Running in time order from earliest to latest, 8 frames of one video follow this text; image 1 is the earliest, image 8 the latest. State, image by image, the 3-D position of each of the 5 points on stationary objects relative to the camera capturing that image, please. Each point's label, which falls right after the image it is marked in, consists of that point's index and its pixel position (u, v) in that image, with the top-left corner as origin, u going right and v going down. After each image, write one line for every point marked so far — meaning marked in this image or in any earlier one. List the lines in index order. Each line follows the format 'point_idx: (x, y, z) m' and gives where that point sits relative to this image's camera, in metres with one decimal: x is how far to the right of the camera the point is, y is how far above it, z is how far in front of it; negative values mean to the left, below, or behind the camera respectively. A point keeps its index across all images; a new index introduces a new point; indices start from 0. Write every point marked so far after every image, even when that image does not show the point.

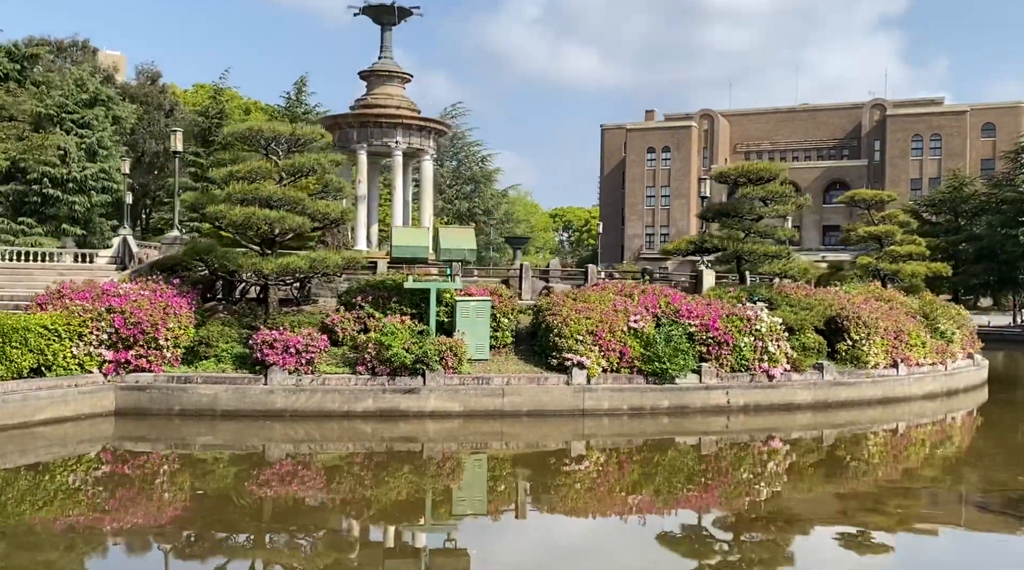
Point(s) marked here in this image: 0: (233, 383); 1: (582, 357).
0: (-5.0, -1.8, +17.8) m
1: (+1.3, -1.4, +19.3) m
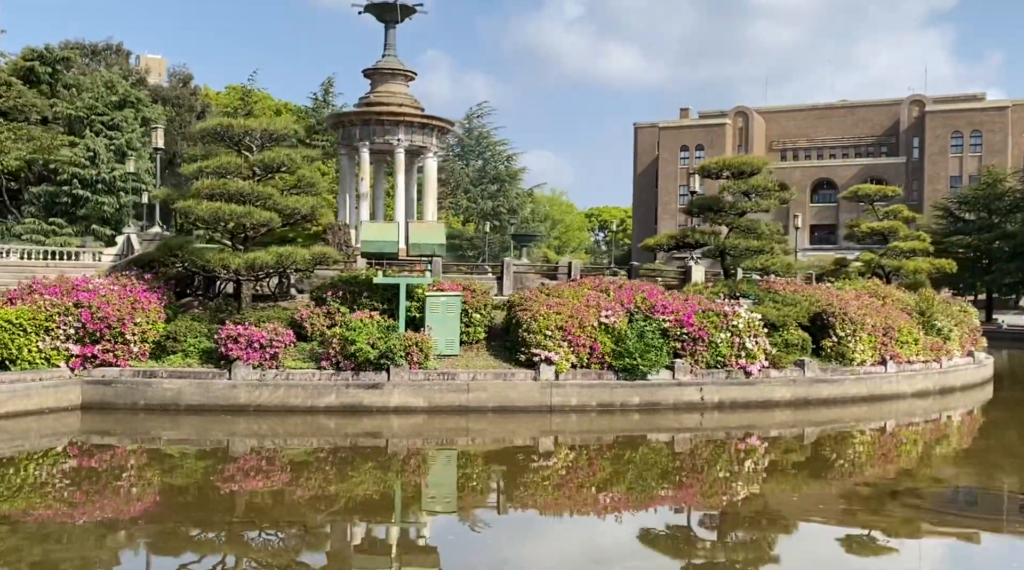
0: (-5.7, -1.7, +17.8) m
1: (+0.7, -1.3, +19.1) m
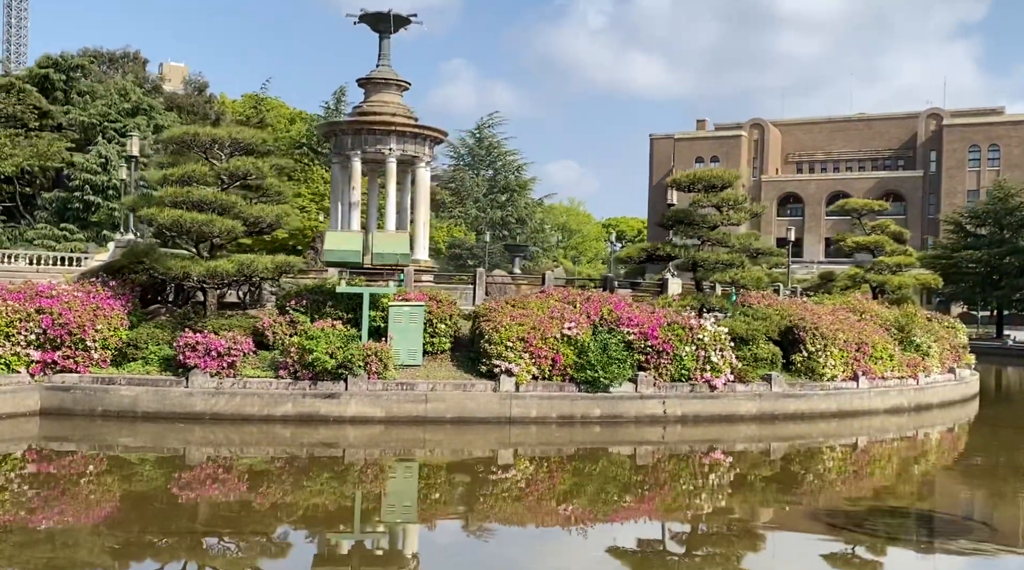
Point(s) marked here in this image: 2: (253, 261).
0: (-6.5, -1.8, +17.9) m
1: (-0.1, -1.5, +19.1) m
2: (-5.1, +0.5, +19.1) m
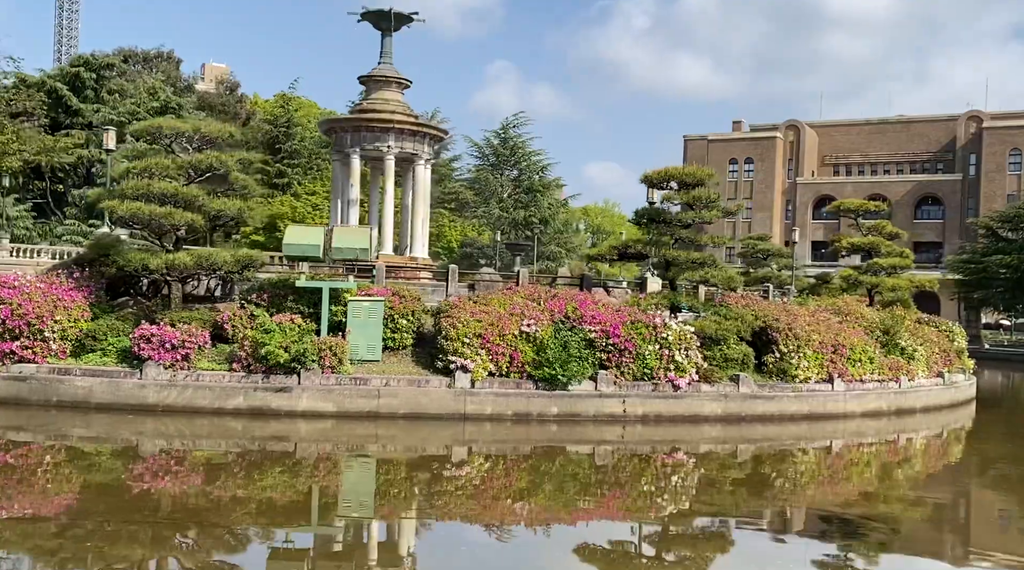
0: (-7.3, -1.7, +18.0) m
1: (-0.9, -1.4, +18.9) m
2: (-5.9, +0.6, +19.2) m
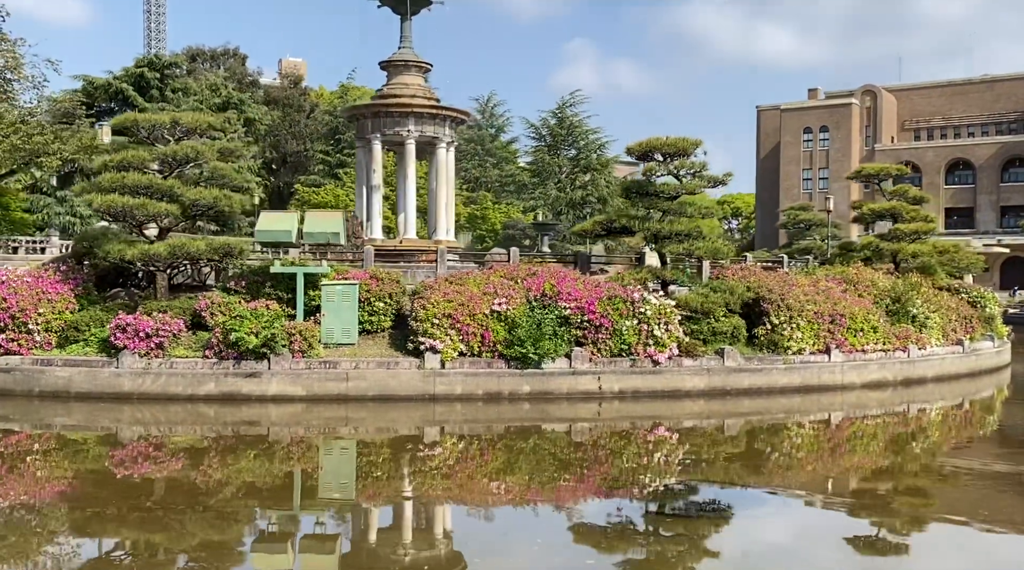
0: (-7.9, -1.5, +18.5) m
1: (-1.4, -1.1, +18.9) m
2: (-6.5, +0.8, +19.5) m
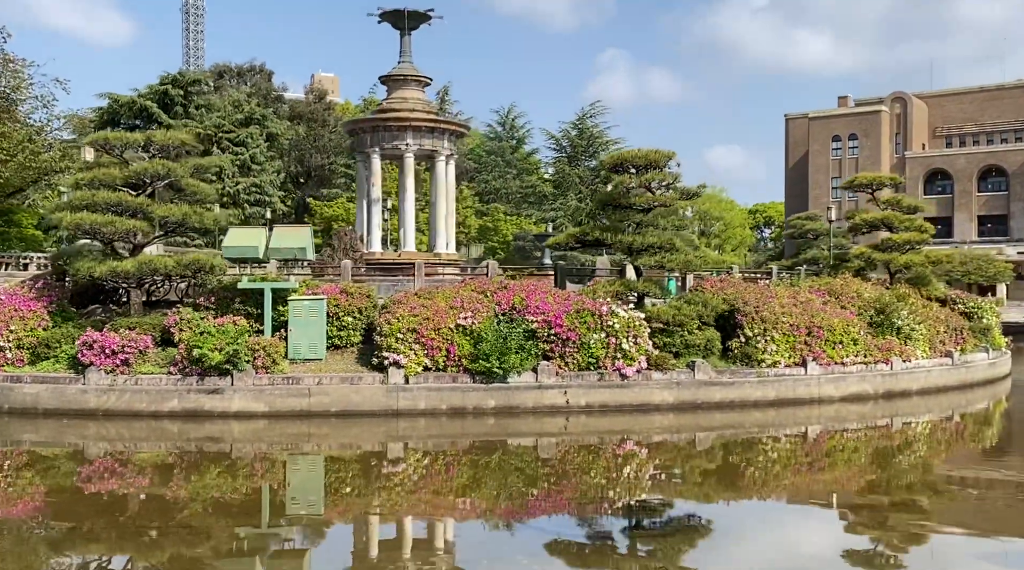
0: (-8.6, -1.8, +18.6) m
1: (-2.1, -1.4, +18.8) m
2: (-7.1, +0.5, +19.6) m
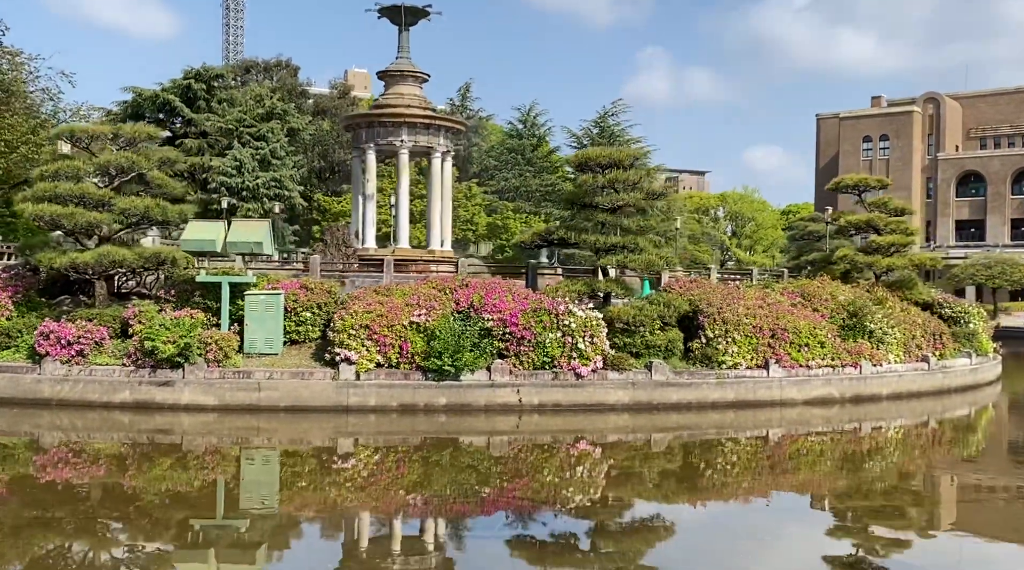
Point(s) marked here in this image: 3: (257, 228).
0: (-9.5, -1.7, +18.8) m
1: (-3.0, -1.3, +18.8) m
2: (-8.0, +0.7, +19.8) m
3: (-5.1, +1.1, +20.0) m
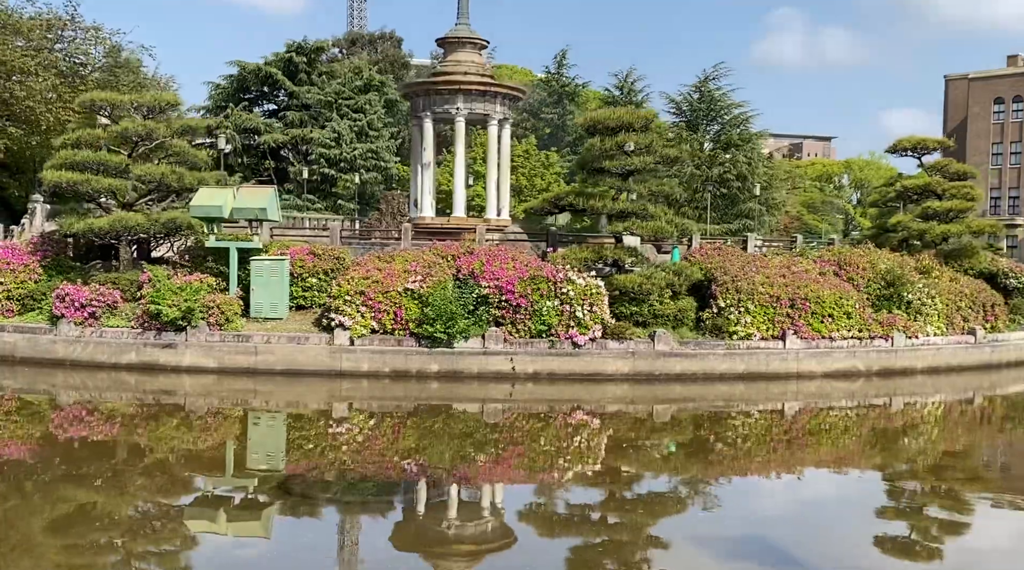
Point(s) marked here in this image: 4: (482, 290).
0: (-9.6, -1.0, +19.7) m
1: (-3.1, -0.6, +18.9) m
2: (-7.9, +1.4, +20.4) m
3: (-5.0, +1.8, +20.2) m
4: (-0.5, -0.1, +19.1) m
